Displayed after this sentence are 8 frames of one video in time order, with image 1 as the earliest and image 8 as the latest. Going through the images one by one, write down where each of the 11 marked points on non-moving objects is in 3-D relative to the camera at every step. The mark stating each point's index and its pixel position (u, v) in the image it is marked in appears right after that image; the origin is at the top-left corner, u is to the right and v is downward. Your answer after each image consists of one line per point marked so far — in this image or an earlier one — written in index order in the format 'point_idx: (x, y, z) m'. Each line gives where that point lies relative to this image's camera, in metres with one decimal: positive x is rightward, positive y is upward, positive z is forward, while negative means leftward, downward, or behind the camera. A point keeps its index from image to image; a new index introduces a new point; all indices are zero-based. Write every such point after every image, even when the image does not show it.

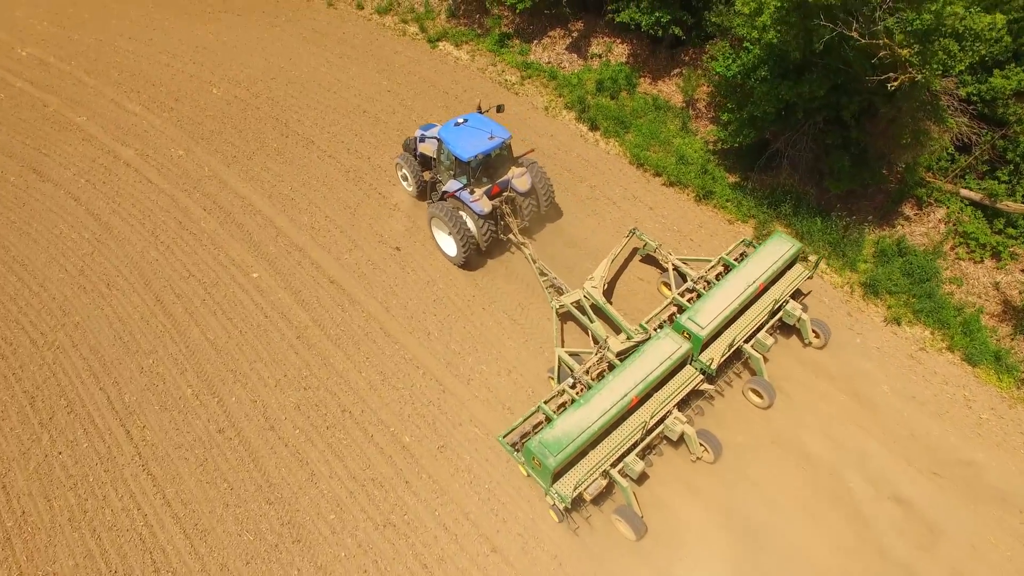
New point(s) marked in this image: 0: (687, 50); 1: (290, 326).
0: (+3.8, +5.1, +13.8) m
1: (-3.4, -0.6, +9.8) m
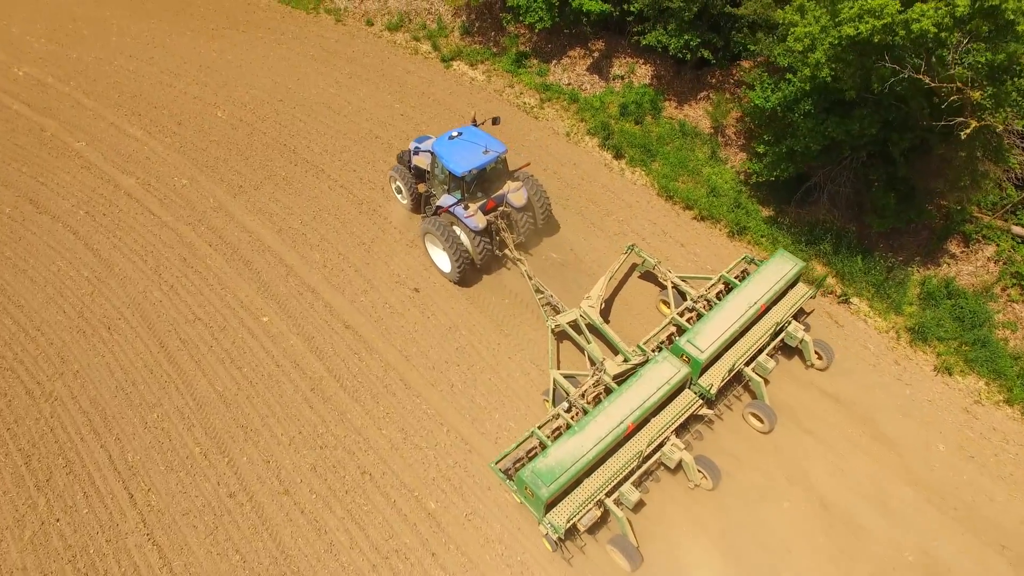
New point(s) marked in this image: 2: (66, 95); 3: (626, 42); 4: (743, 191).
0: (+4.1, +4.5, +13.2) m
1: (-3.0, -1.3, +9.2) m
2: (-9.5, +4.1, +13.6) m
3: (+2.5, +5.3, +13.8) m
4: (+4.1, +1.8, +11.4) m
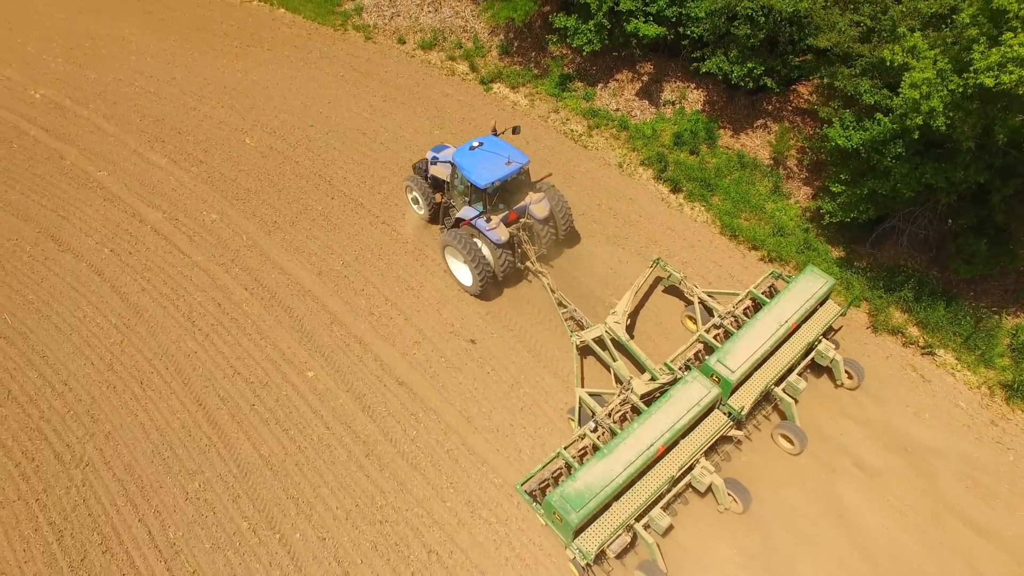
0: (+5.0, +3.7, +12.5) m
1: (-2.1, -2.0, +8.5) m
2: (-8.6, +3.4, +12.8) m
3: (+3.4, +4.6, +13.1) m
4: (+5.0, +1.0, +10.8) m
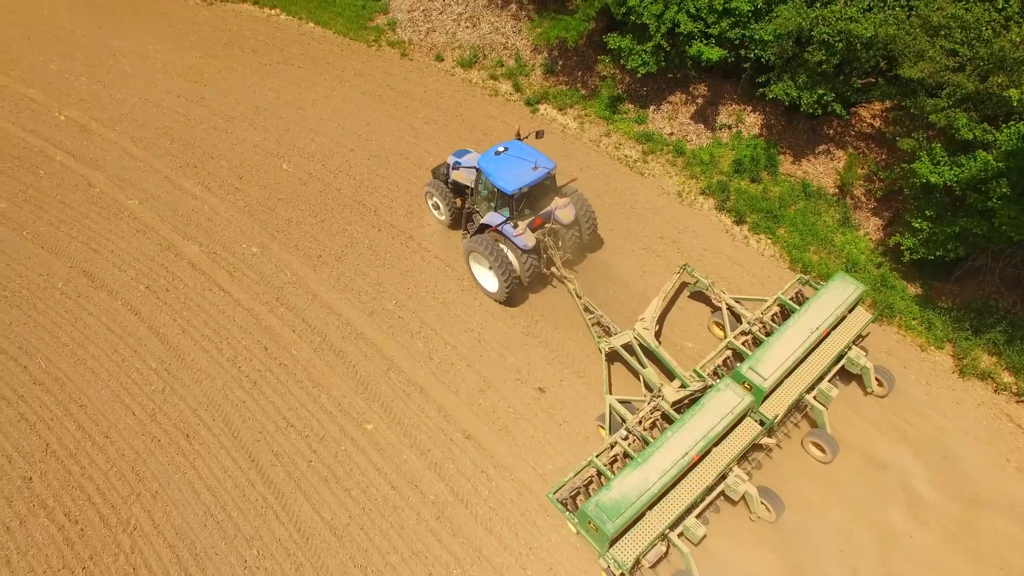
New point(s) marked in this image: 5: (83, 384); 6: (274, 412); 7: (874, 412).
0: (+6.0, +3.1, +12.0) m
1: (-1.1, -2.7, +7.9) m
2: (-7.6, +2.8, +12.2) m
3: (+4.4, +4.0, +12.6) m
4: (+6.0, +0.4, +10.3) m
5: (-6.1, -1.4, +9.0) m
6: (-3.3, -1.7, +8.8) m
7: (+5.0, -1.7, +8.8) m
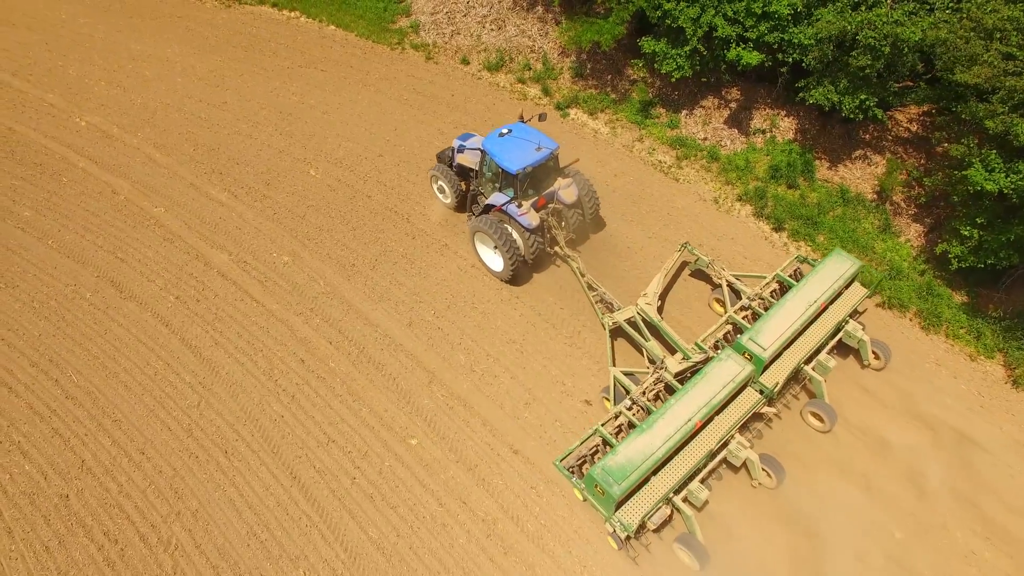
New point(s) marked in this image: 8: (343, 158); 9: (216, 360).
0: (+6.6, +3.0, +11.8) m
1: (-0.5, -2.8, +7.7) m
2: (-7.1, +2.6, +11.9) m
3: (+4.9, +3.9, +12.4) m
4: (+6.6, +0.3, +10.1) m
5: (-5.5, -1.5, +8.8) m
6: (-2.7, -1.9, +8.6) m
7: (+5.6, -1.8, +8.6) m
8: (-3.2, +2.4, +12.0) m
9: (-4.3, -1.1, +9.2) m
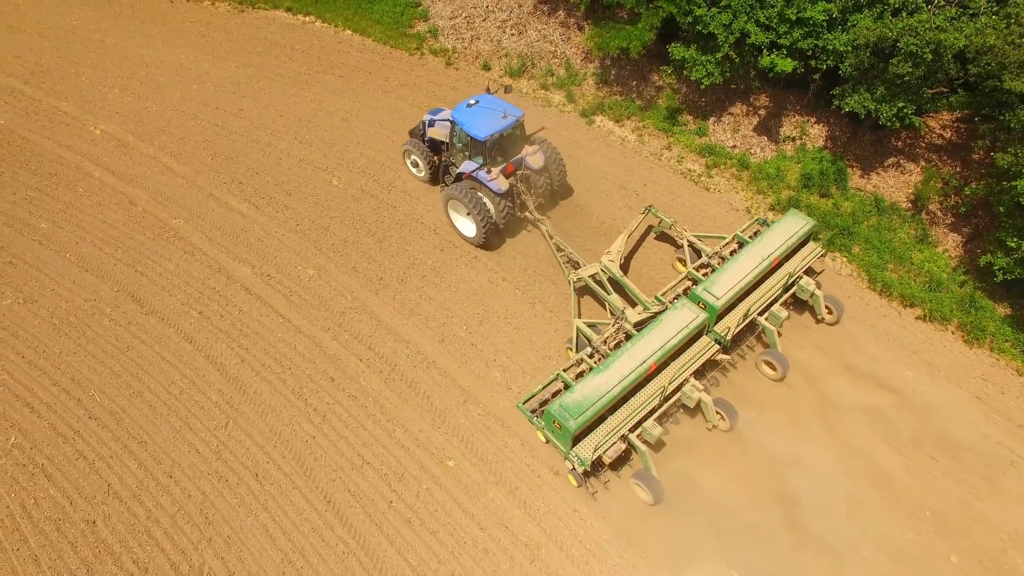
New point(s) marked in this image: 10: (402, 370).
0: (+7.1, +2.8, +11.6) m
1: (+0.1, -3.0, +7.5) m
2: (-6.6, +2.4, +11.6) m
3: (+5.4, +3.7, +12.2) m
4: (+7.1, +0.1, +9.9) m
5: (-5.0, -1.8, +8.5) m
6: (-2.1, -2.1, +8.3) m
7: (+6.1, -2.0, +8.4) m
8: (-2.7, +2.2, +11.7) m
9: (-3.8, -1.3, +9.0) m
10: (-1.6, -1.2, +9.0) m
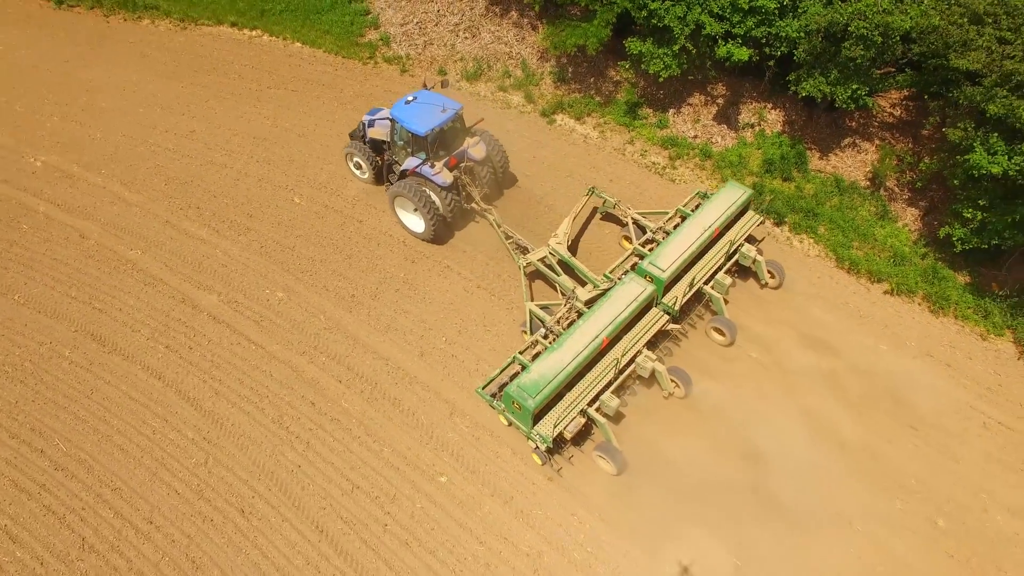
0: (+6.3, +3.2, +11.9) m
1: (+0.1, -3.1, +7.4) m
2: (-7.2, +1.7, +11.1) m
3: (+4.6, +4.0, +12.4) m
4: (+6.7, +0.5, +10.2) m
5: (-5.1, -2.2, +8.1) m
6: (-2.2, -2.3, +8.1) m
7: (+5.9, -1.6, +8.6) m
8: (-3.3, +1.9, +11.4) m
9: (-4.0, -1.7, +8.6) m
10: (-1.8, -1.4, +8.8) m
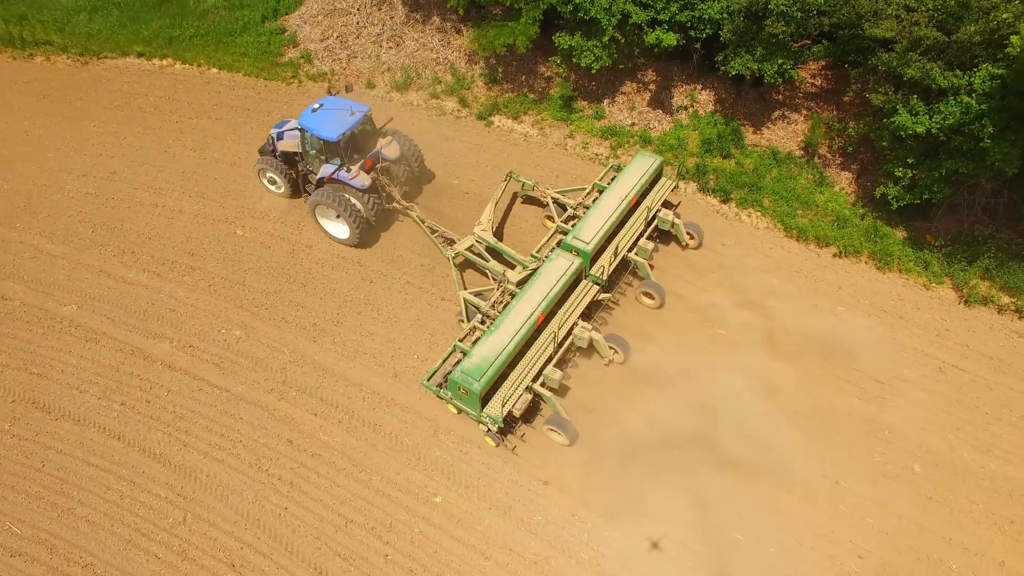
0: (+5.1, +3.9, +12.3) m
1: (+0.2, -3.2, +7.3) m
2: (-8.0, +0.7, +10.3) m
3: (+3.3, +4.4, +12.6) m
4: (+6.0, +1.2, +10.7) m
5: (-5.1, -3.0, +7.5) m
6: (-2.3, -2.7, +7.8) m
7: (+5.7, -1.0, +9.1) m
8: (-4.2, +1.4, +11.0) m
9: (-4.1, -2.3, +8.2) m
10: (-2.0, -1.7, +8.5) m
